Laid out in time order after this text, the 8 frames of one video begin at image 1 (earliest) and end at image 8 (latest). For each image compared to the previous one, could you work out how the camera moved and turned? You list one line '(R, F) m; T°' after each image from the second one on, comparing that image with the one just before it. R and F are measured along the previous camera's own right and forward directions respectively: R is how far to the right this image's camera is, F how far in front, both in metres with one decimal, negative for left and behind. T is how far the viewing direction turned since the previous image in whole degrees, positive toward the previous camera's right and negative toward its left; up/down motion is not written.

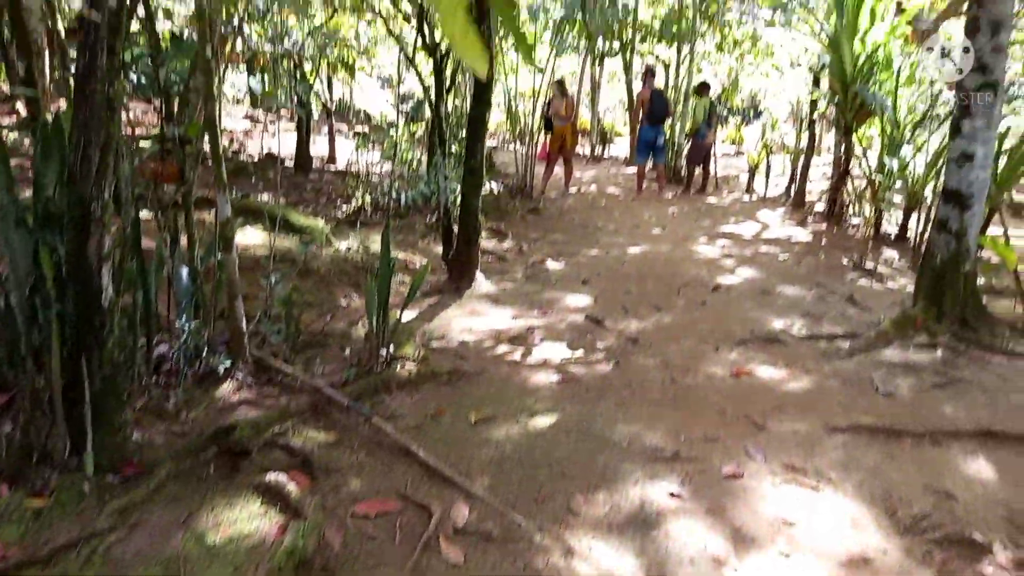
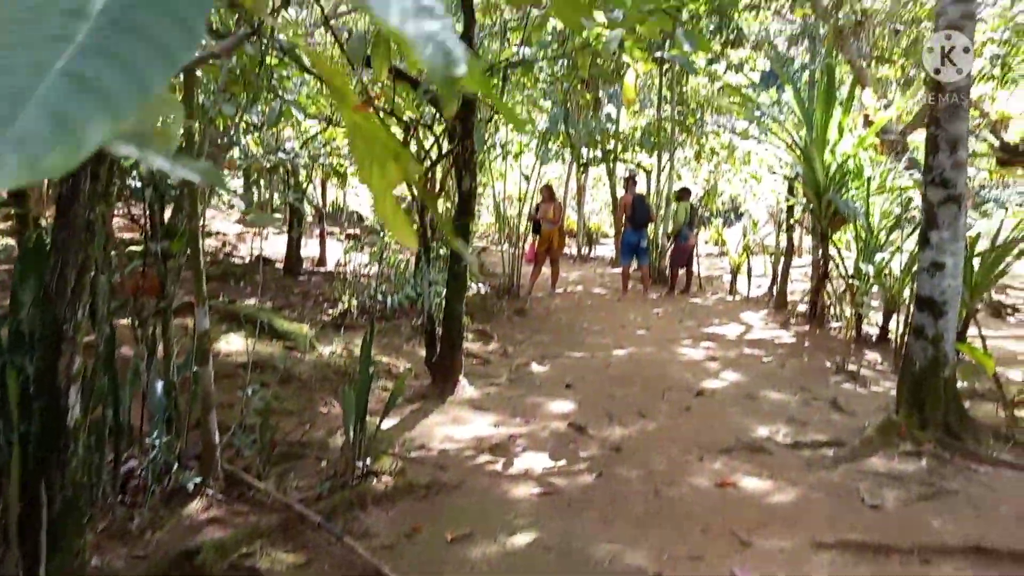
(0.0, 0.0) m; +1°
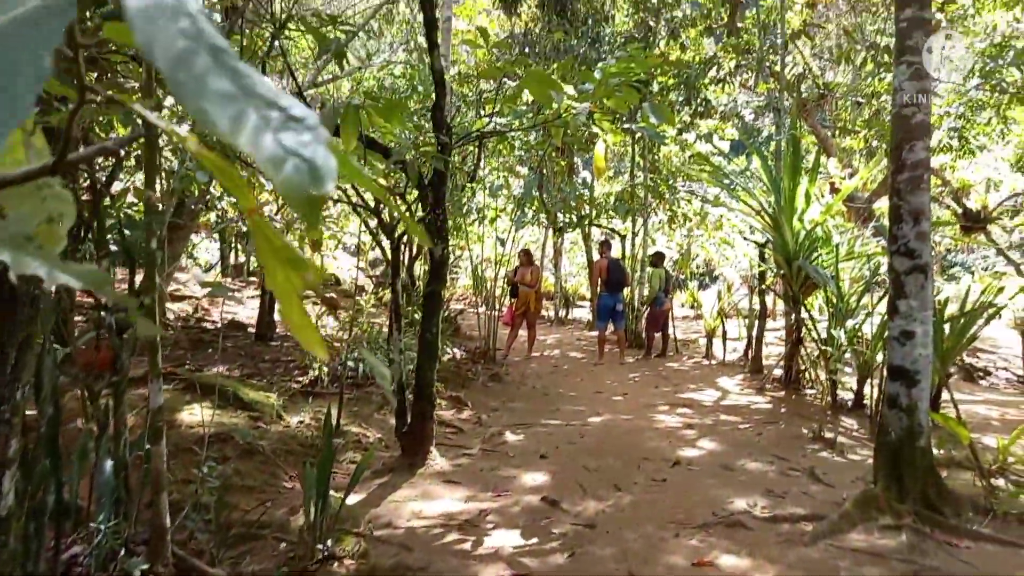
(0.0, 0.0) m; +2°
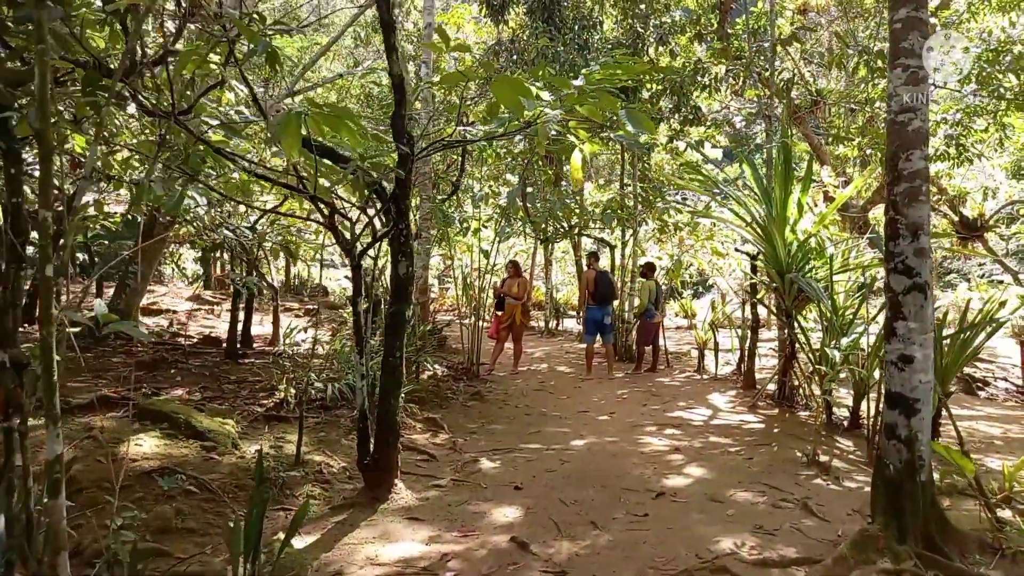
(+0.1, +0.2) m; 0°
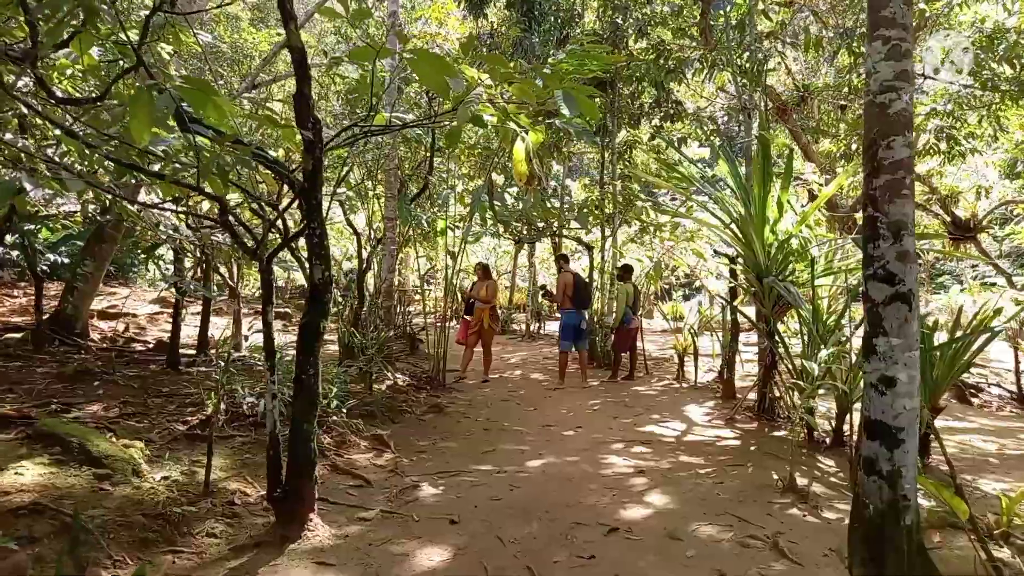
(+0.2, +0.4) m; 0°
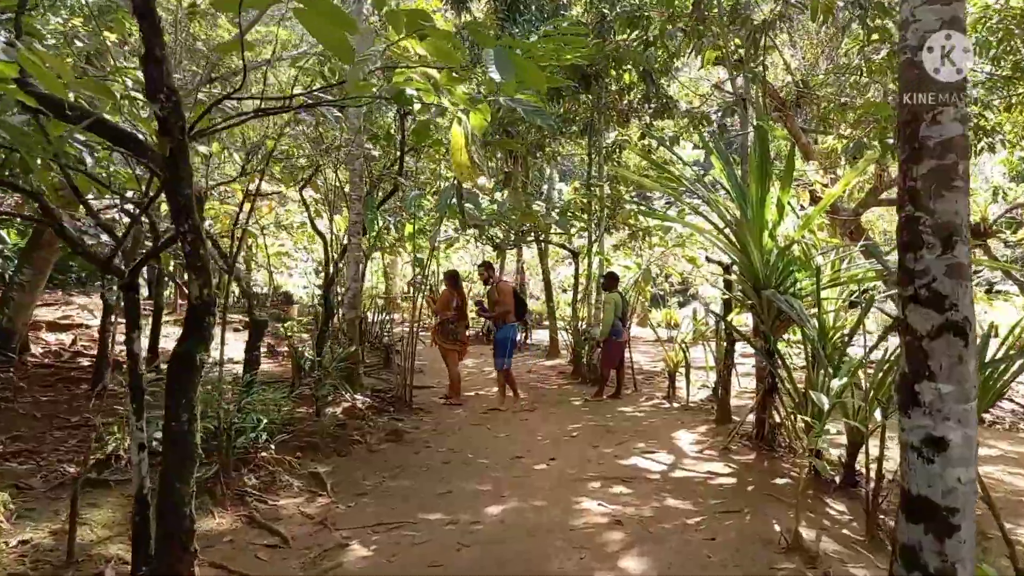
(+0.2, +0.6) m; 0°
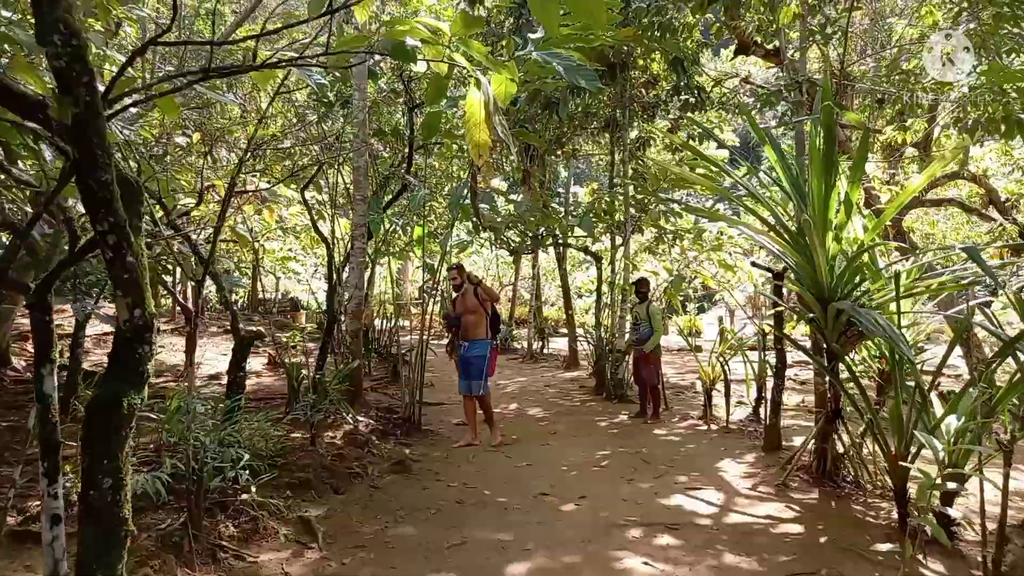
(-0.1, +0.5) m; -1°
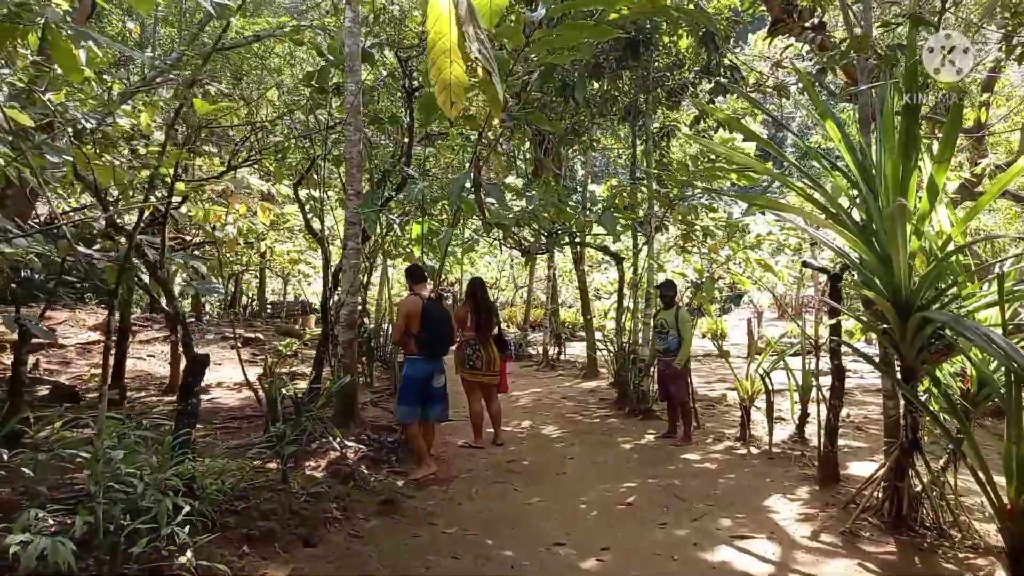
(0.0, +0.6) m; -1°
